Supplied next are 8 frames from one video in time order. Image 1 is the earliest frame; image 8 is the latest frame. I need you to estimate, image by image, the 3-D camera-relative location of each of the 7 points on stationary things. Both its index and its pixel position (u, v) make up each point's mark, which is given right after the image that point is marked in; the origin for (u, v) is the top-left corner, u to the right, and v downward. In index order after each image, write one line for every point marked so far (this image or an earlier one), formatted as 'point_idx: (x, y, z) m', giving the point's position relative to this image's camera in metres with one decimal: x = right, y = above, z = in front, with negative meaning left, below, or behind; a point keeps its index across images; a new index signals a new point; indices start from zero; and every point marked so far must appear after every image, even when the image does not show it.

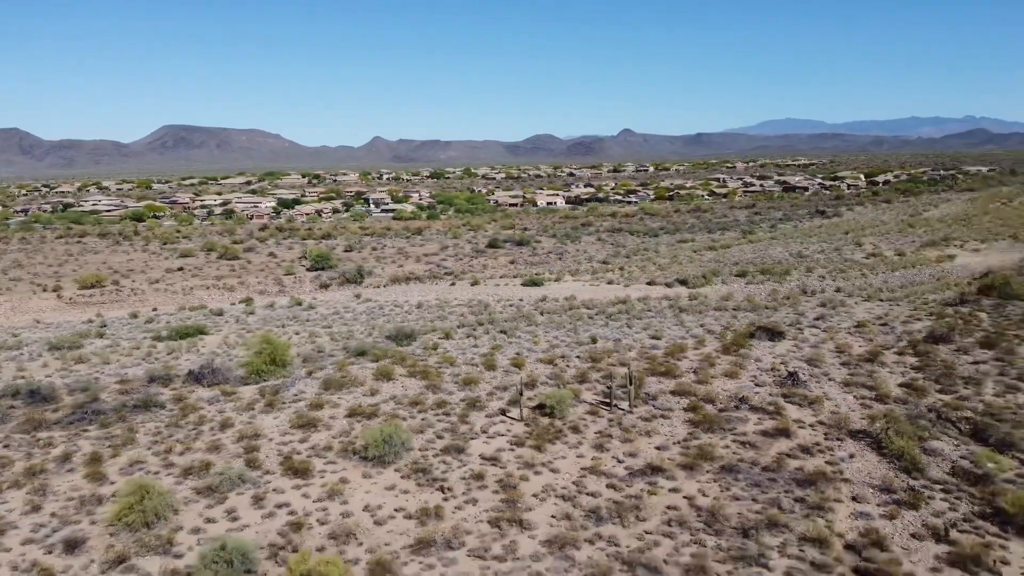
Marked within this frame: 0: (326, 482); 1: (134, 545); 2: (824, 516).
0: (-3.3, -3.7, +15.7) m
1: (-6.0, -4.2, +13.7) m
2: (+5.0, -3.5, +13.3) m
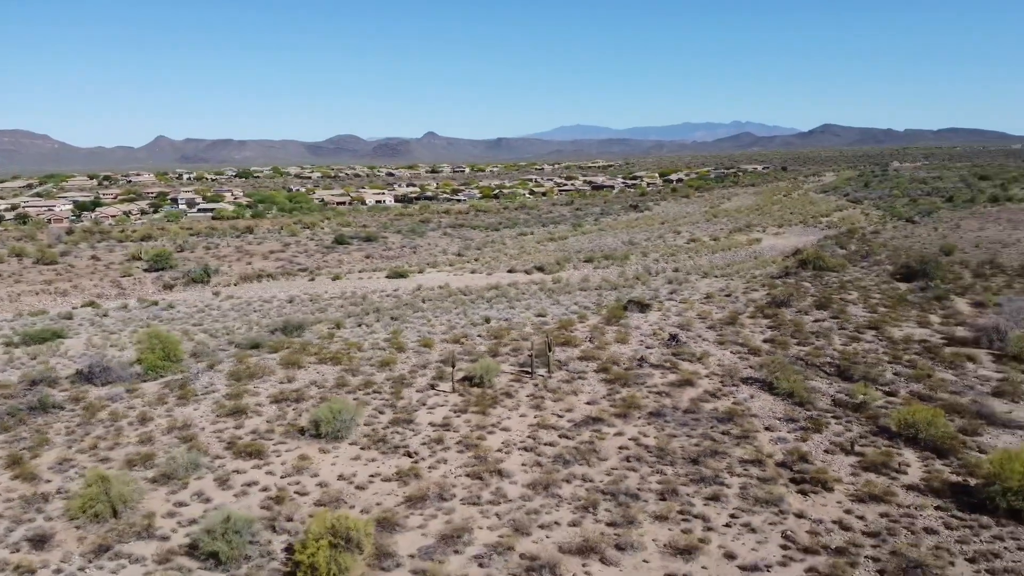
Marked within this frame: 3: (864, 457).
0: (-4.2, -3.3, +16.0) m
1: (-6.3, -3.9, +13.4) m
2: (+4.5, -2.8, +15.7) m
3: (+6.1, -2.8, +14.8) m
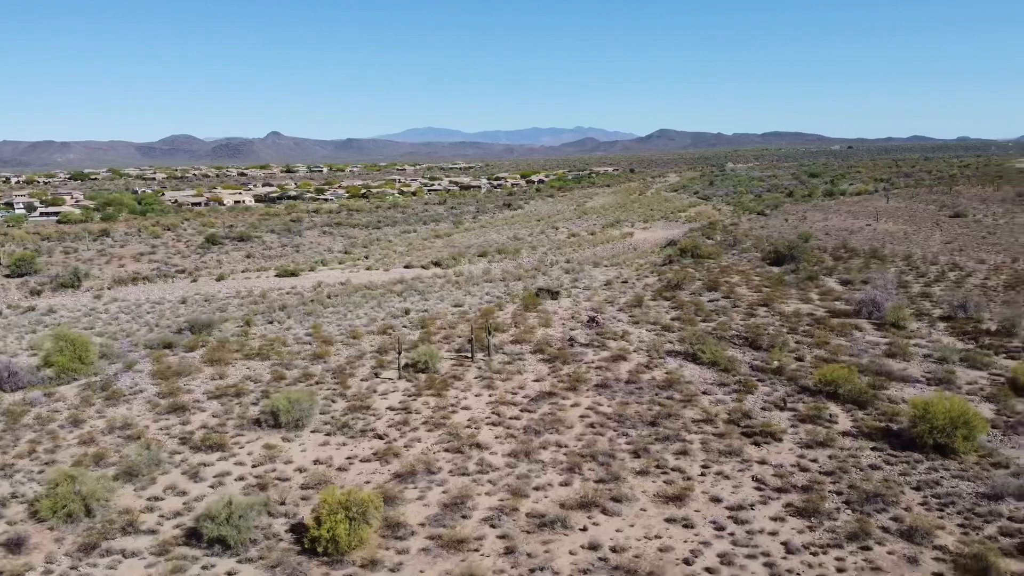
0: (-4.8, -3.1, +15.9) m
1: (-6.3, -3.8, +12.9) m
2: (+3.8, -2.3, +17.1) m
3: (+5.6, -2.3, +16.5) m
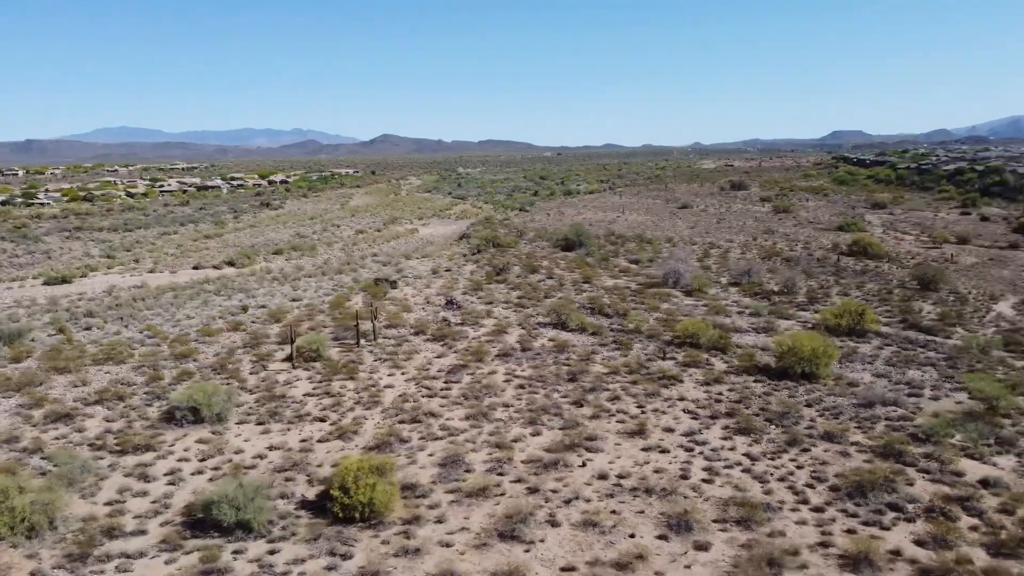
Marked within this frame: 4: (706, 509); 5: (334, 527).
0: (-5.6, -2.8, +15.1) m
1: (-6.0, -3.6, +11.8) m
2: (+1.9, -1.7, +19.2) m
3: (+3.8, -1.6, +19.2) m
4: (+2.7, -3.1, +12.0) m
5: (-2.4, -3.3, +11.8) m
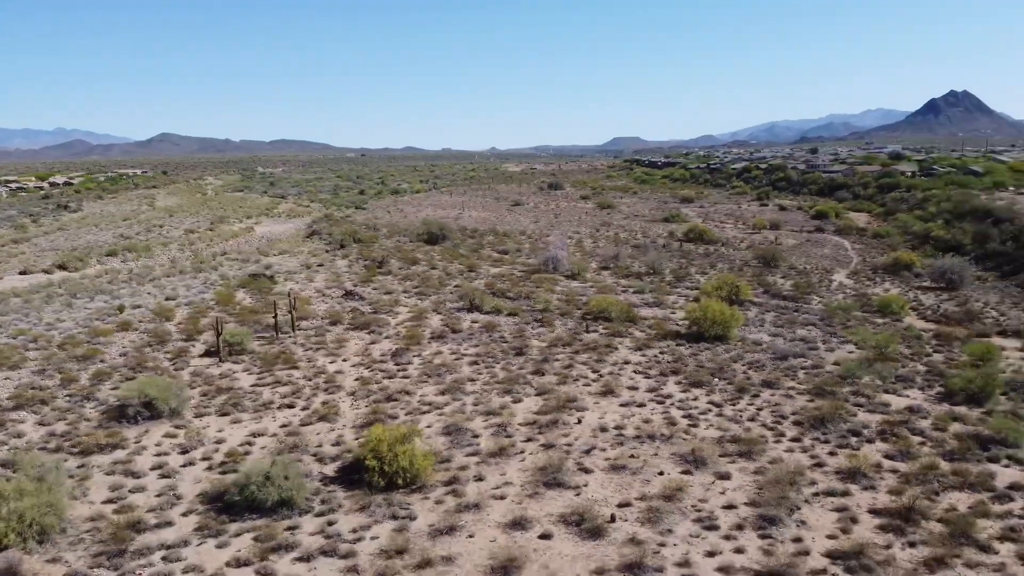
0: (-5.8, -2.6, +14.3) m
1: (-5.3, -3.3, +11.0) m
2: (+0.4, -1.2, +20.2) m
3: (+2.2, -1.0, +20.7) m
4: (+3.1, -2.5, +13.4) m
5: (-1.9, -2.9, +11.9) m
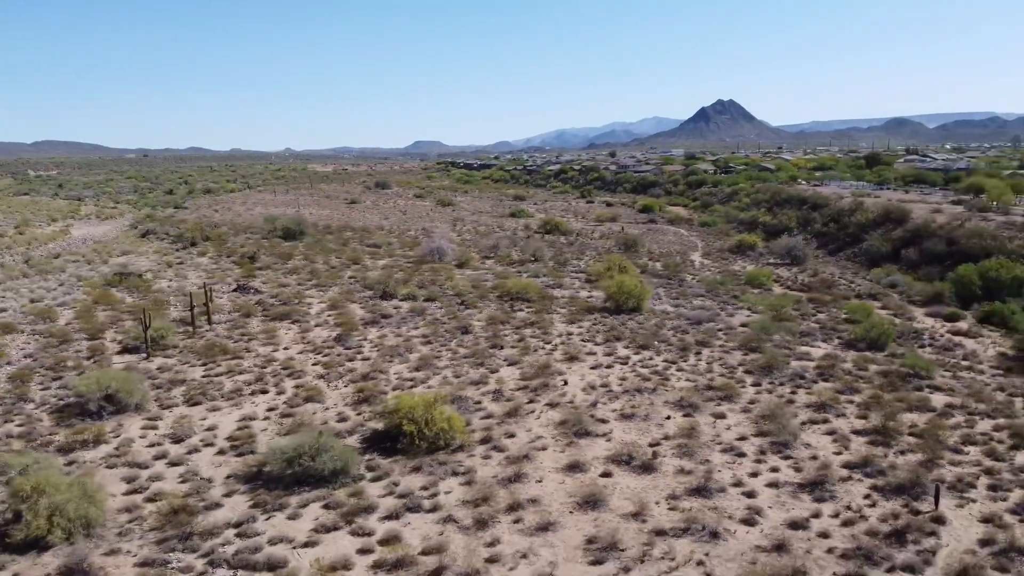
0: (-5.7, -2.3, +13.5) m
1: (-4.4, -2.9, +10.4) m
2: (-1.2, -0.8, +20.8) m
3: (+0.4, -0.5, +21.7) m
4: (+3.1, -1.8, +14.9) m
5: (-1.3, -2.4, +12.2) m
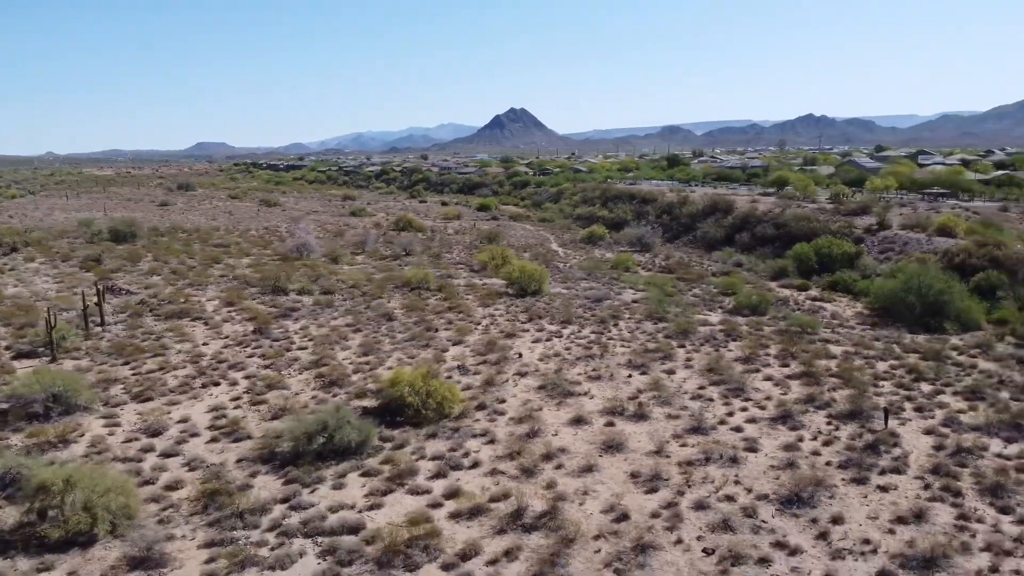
0: (-5.8, -2.1, +12.7) m
1: (-3.7, -2.7, +10.1) m
2: (-3.4, -0.5, +20.9) m
3: (-2.1, -0.2, +22.3) m
4: (+2.3, -1.3, +16.3) m
5: (-1.2, -2.0, +12.6) m
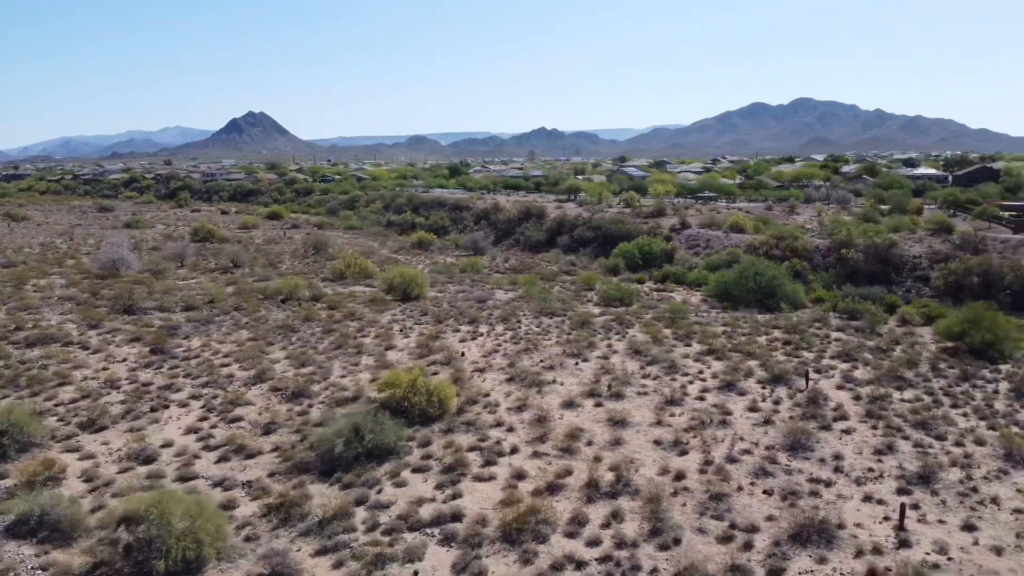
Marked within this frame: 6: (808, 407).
0: (-5.5, -2.4, +11.8) m
1: (-2.7, -2.8, +9.9) m
2: (-5.9, -0.8, +20.3) m
3: (-5.1, -0.5, +22.0) m
4: (+1.0, -1.2, +17.8) m
5: (-1.1, -2.0, +13.1) m
6: (+4.8, -2.0, +14.0) m
